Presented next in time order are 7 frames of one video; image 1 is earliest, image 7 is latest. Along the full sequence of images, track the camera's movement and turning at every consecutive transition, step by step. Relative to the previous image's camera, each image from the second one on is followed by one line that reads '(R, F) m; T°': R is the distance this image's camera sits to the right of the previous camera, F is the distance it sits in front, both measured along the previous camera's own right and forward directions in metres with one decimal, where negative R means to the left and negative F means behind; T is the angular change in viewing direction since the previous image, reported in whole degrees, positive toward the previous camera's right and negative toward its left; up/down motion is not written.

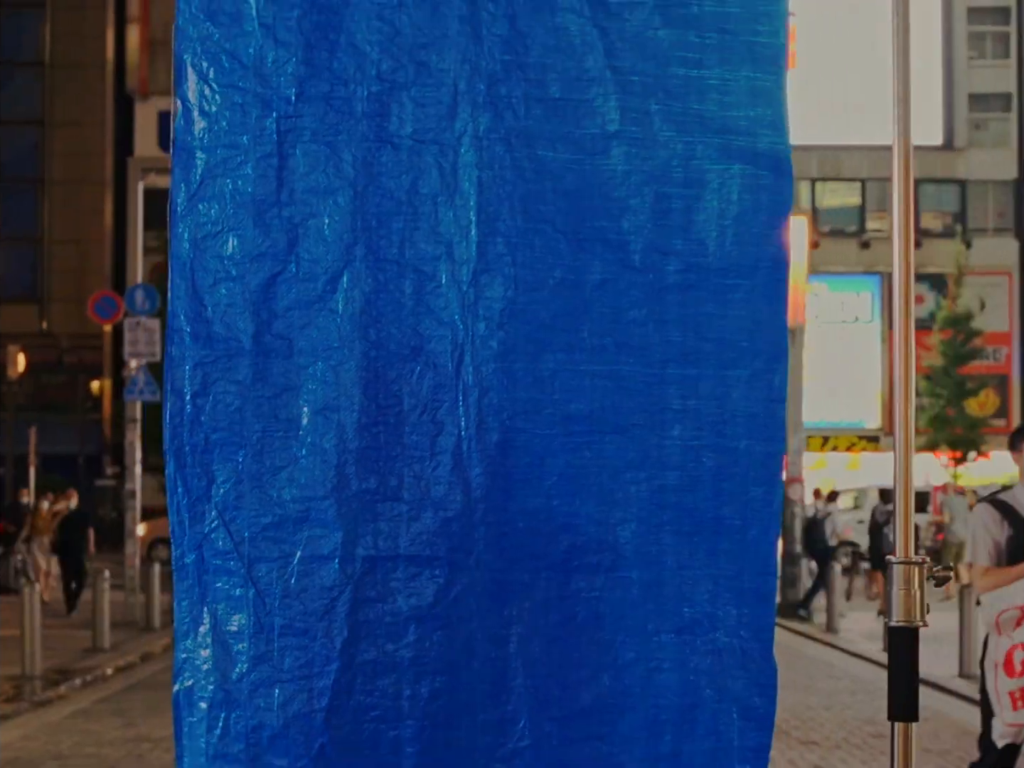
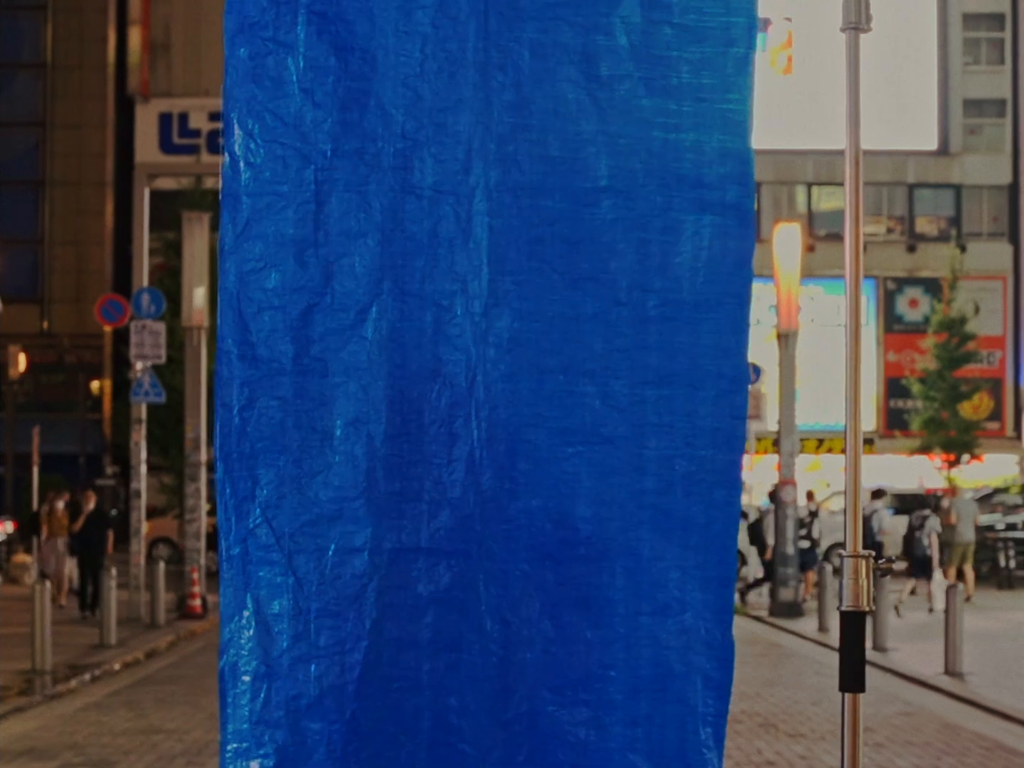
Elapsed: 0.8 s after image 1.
(0.0, -0.4) m; 0°
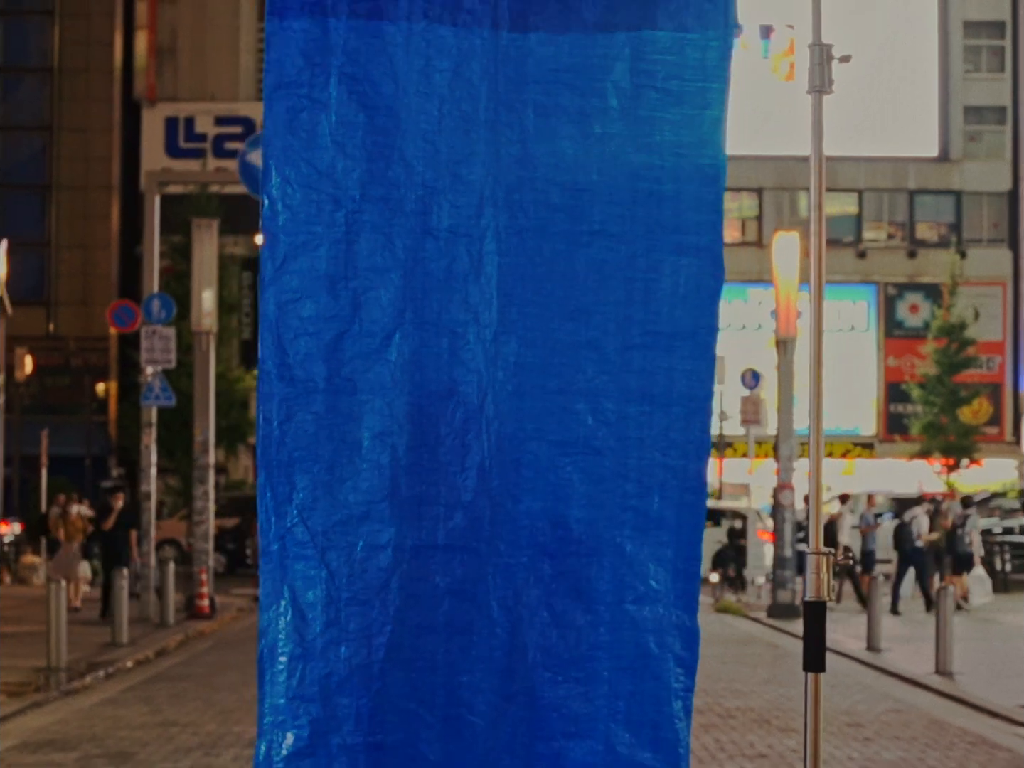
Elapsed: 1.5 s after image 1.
(0.0, -0.5) m; 0°
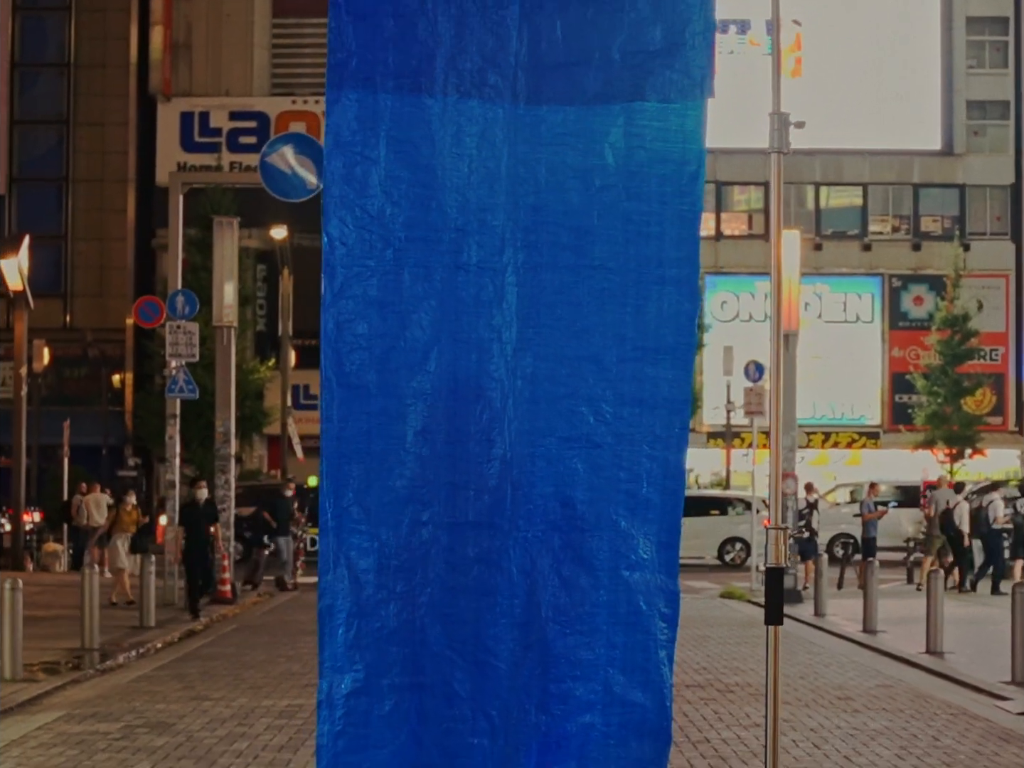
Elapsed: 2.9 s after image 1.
(0.0, -0.9) m; 0°
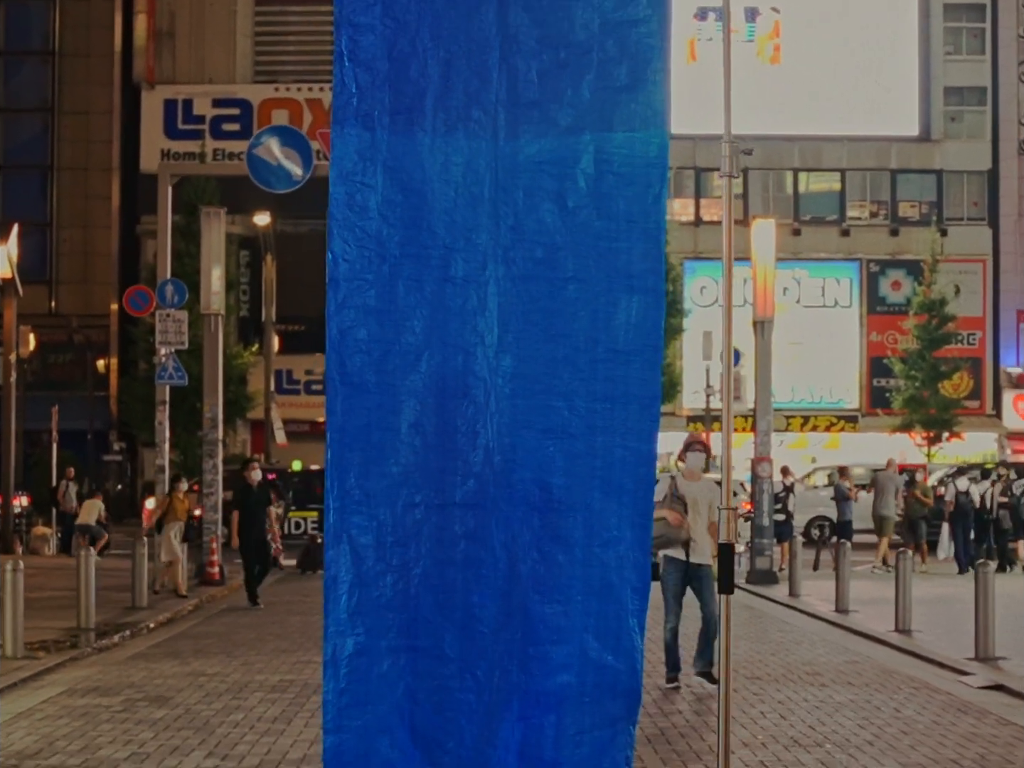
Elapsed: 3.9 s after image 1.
(0.0, -0.6) m; +1°
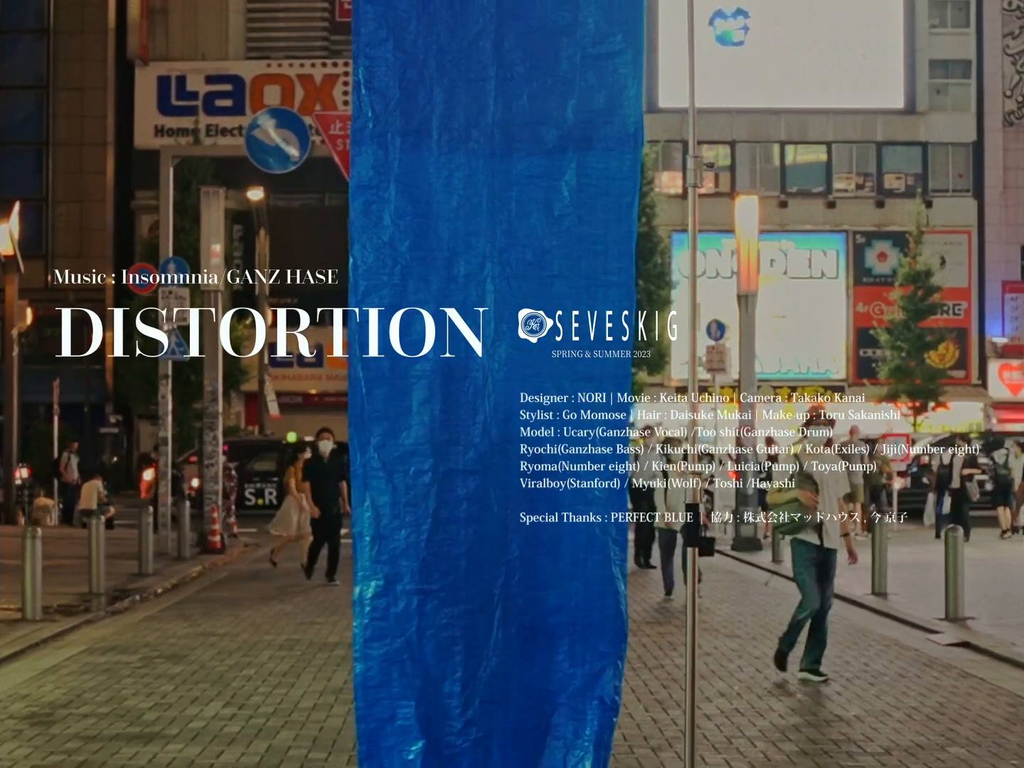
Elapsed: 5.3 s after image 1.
(0.0, -0.8) m; 0°
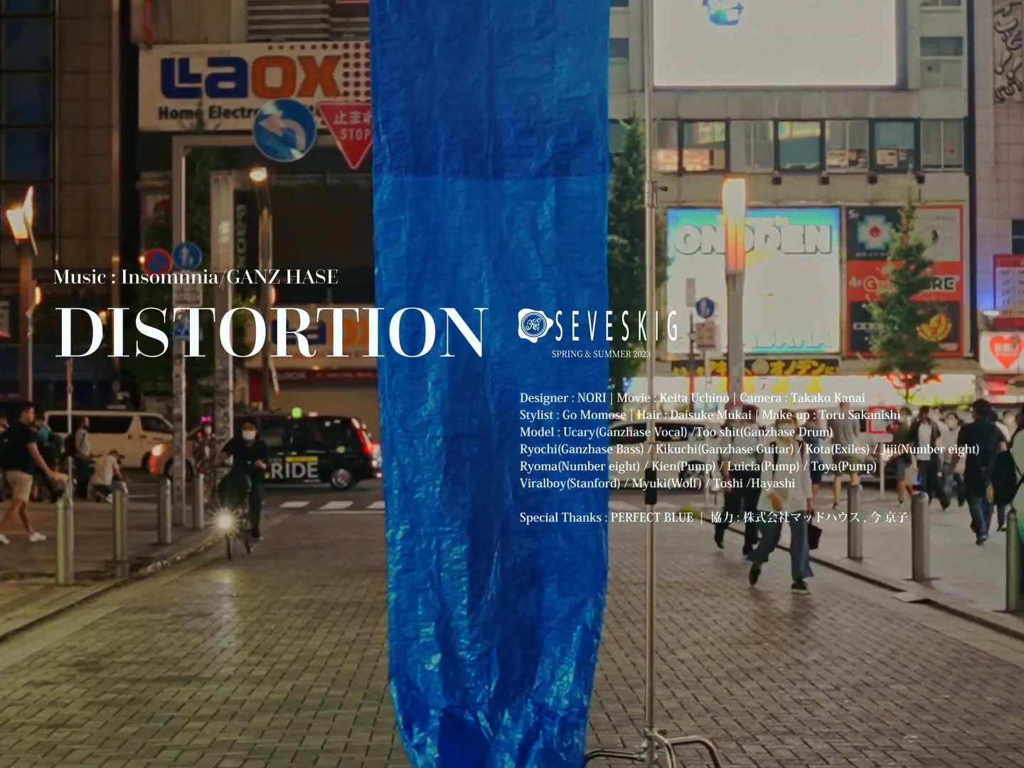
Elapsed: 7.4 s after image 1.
(0.0, -1.2) m; 0°
